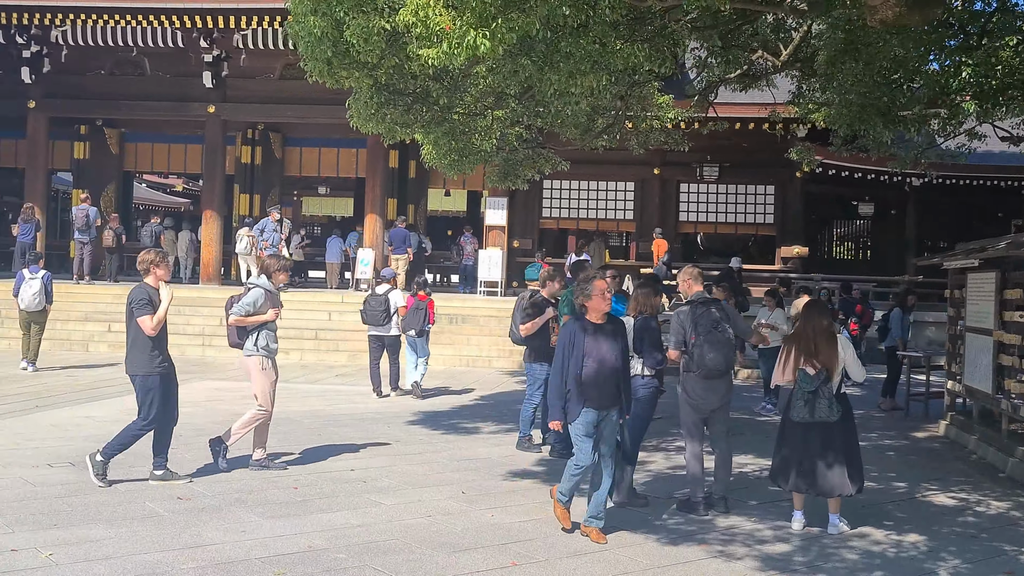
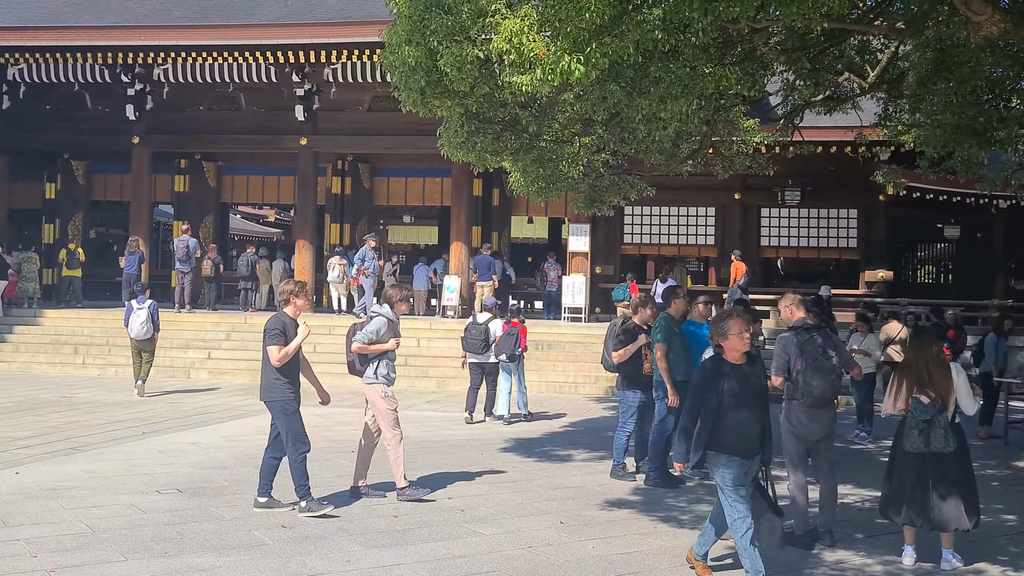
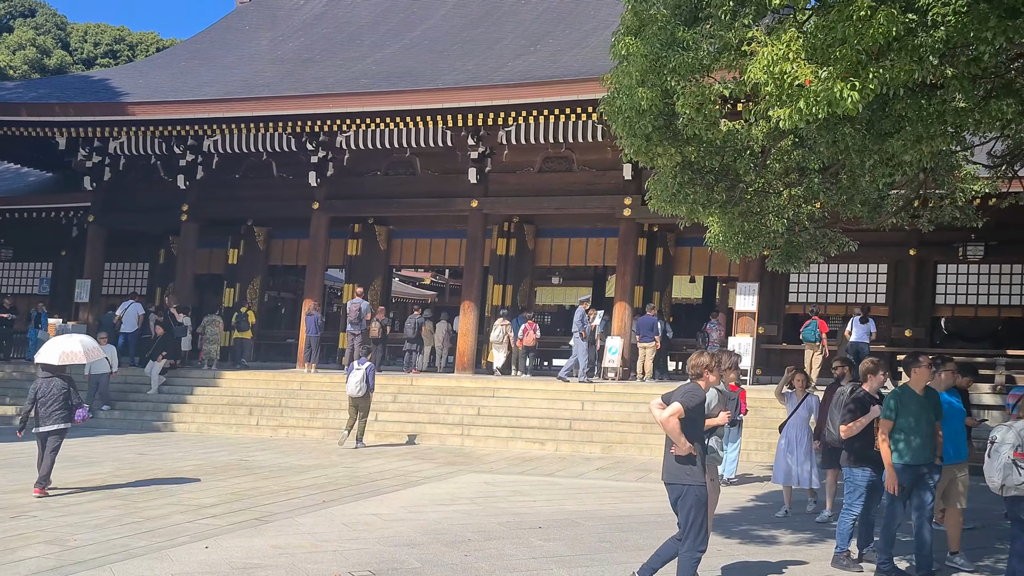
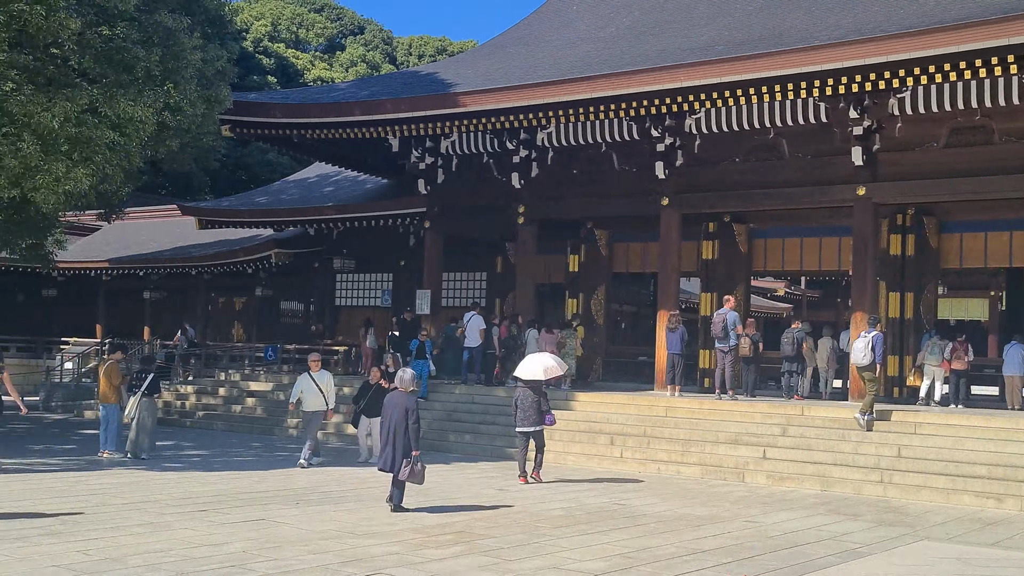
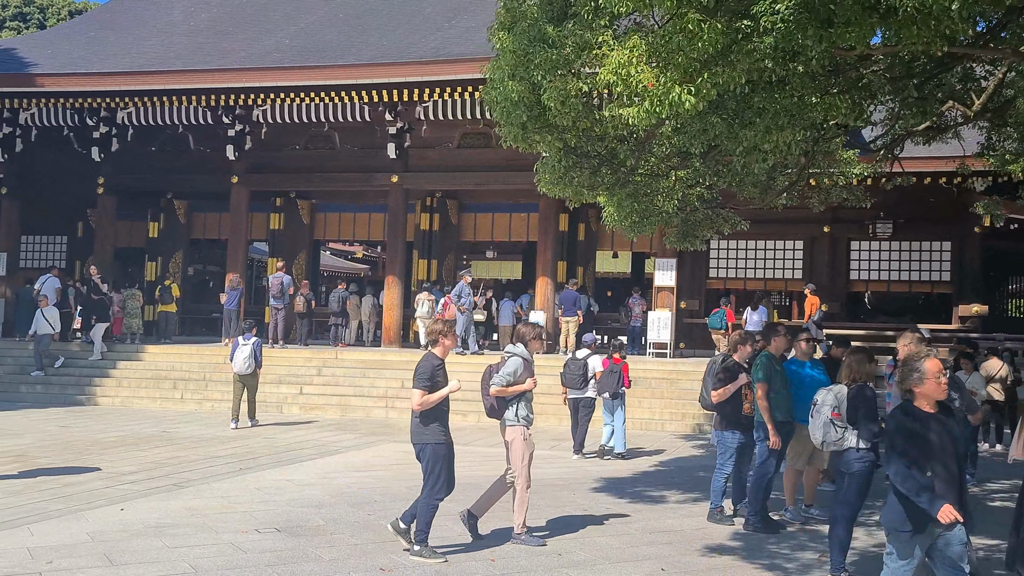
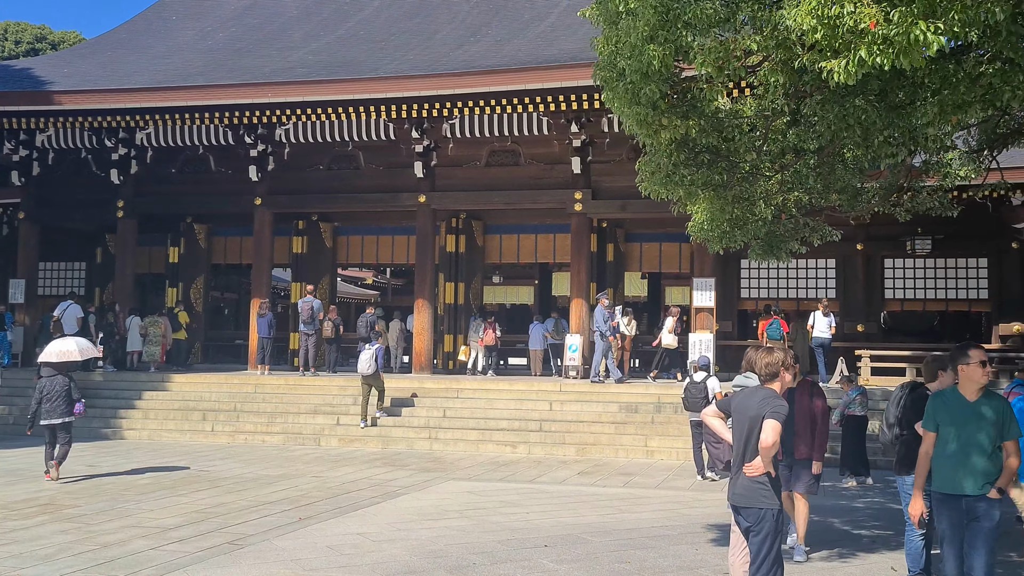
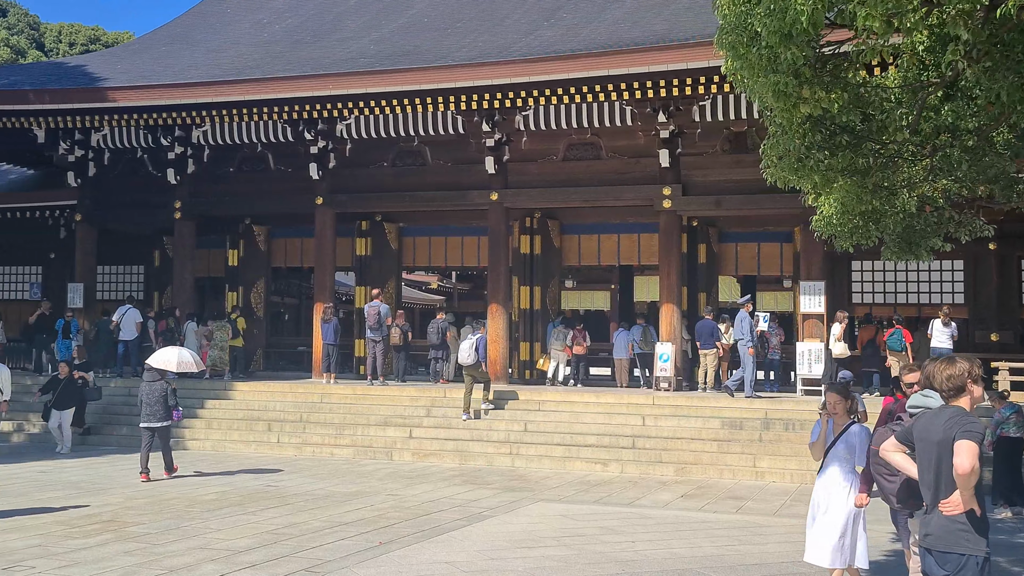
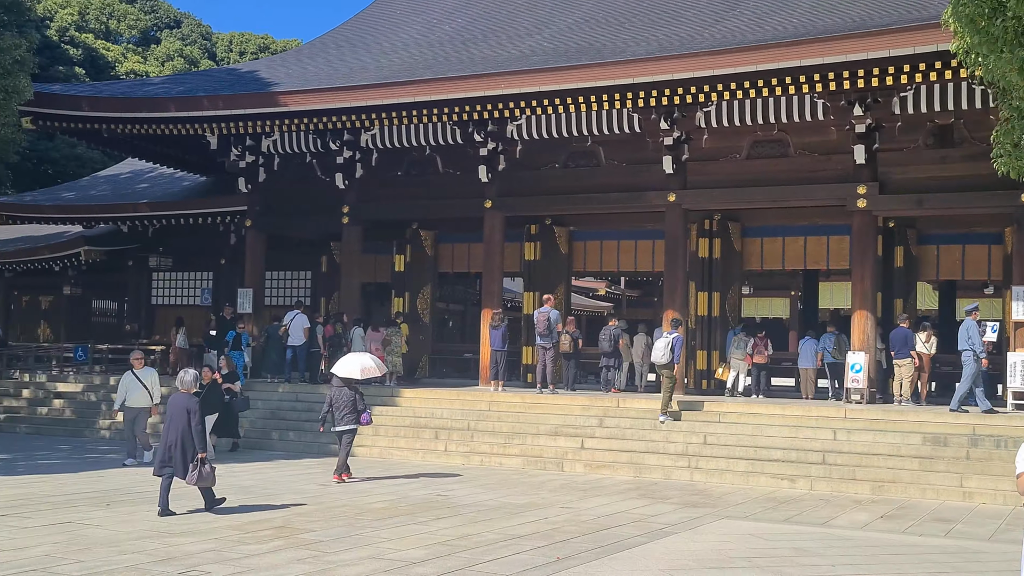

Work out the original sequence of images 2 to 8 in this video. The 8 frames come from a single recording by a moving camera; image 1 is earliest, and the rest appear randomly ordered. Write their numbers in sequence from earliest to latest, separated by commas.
2, 5, 3, 6, 7, 8, 4
